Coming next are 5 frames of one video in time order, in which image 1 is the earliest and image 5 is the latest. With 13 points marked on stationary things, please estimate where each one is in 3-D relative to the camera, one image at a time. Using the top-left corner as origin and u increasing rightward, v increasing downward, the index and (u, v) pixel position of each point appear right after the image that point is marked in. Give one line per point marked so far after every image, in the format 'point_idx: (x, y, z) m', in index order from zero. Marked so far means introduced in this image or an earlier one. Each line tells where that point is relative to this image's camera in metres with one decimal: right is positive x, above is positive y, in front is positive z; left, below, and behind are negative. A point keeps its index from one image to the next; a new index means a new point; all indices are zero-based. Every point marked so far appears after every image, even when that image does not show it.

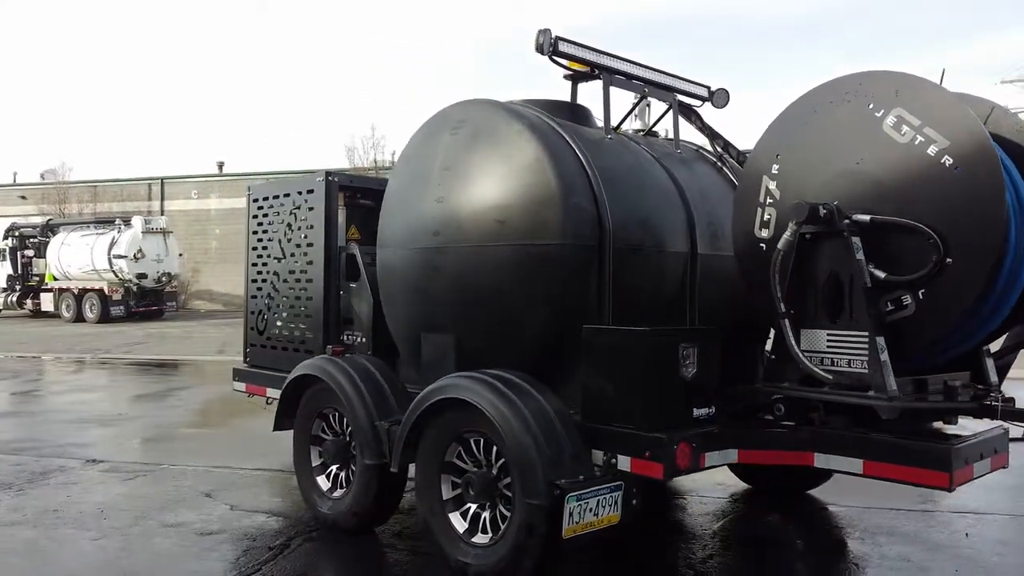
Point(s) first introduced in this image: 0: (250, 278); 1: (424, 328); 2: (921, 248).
0: (-2.1, +0.1, +6.5) m
1: (-0.5, -0.2, +4.6) m
2: (+1.8, +0.2, +3.5) m
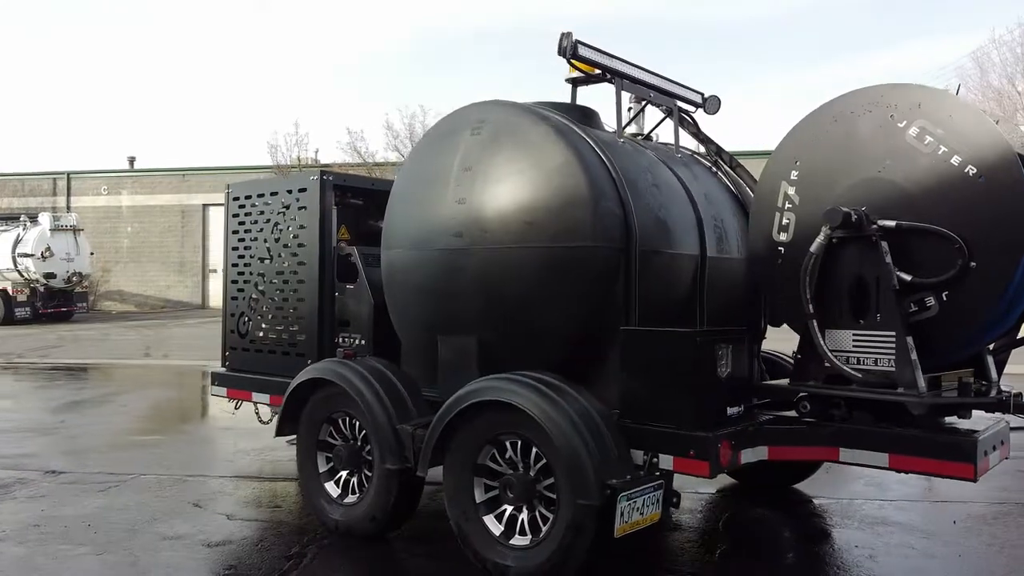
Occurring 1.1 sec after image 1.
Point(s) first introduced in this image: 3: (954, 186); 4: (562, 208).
0: (-2.1, +0.1, +6.3) m
1: (-0.4, -0.2, +4.6) m
2: (+2.0, +0.2, +3.7) m
3: (+2.0, +0.5, +3.7) m
4: (+0.3, +0.4, +4.2) m
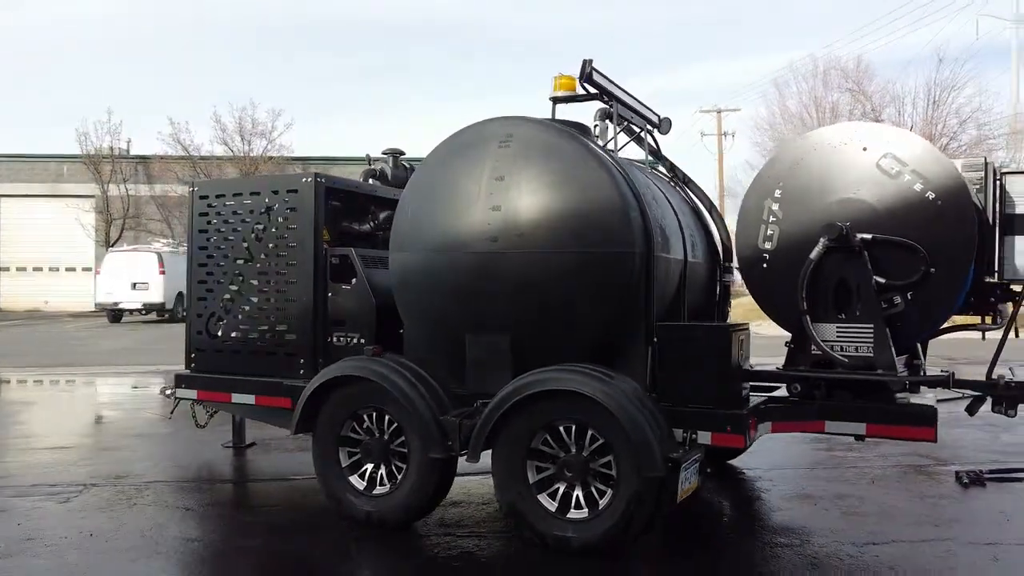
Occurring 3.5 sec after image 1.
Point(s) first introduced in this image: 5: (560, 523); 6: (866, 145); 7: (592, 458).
0: (-2.4, +0.1, +6.2) m
1: (-0.2, -0.2, +5.0) m
2: (+2.2, +0.2, +4.6) m
3: (+2.3, +0.4, +4.6) m
4: (+0.5, +0.4, +4.7) m
5: (+0.3, -1.2, +4.3) m
6: (+2.1, +0.8, +4.8) m
7: (+0.4, -0.9, +4.3) m
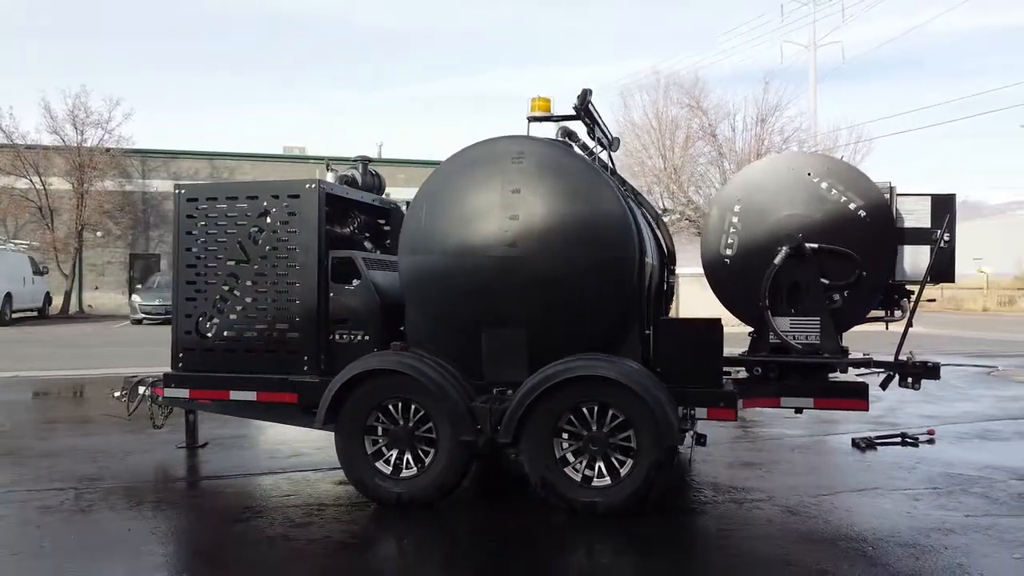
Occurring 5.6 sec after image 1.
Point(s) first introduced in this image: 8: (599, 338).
0: (-2.5, +0.1, +6.3) m
1: (-0.2, -0.2, +5.5) m
2: (+2.3, +0.2, +5.7) m
3: (+2.4, +0.4, +5.7) m
4: (+0.6, +0.4, +5.4) m
5: (+0.4, -1.2, +5.0) m
6: (+2.1, +0.8, +5.9) m
7: (+0.6, -0.9, +5.1) m
8: (+0.6, -0.3, +5.5) m
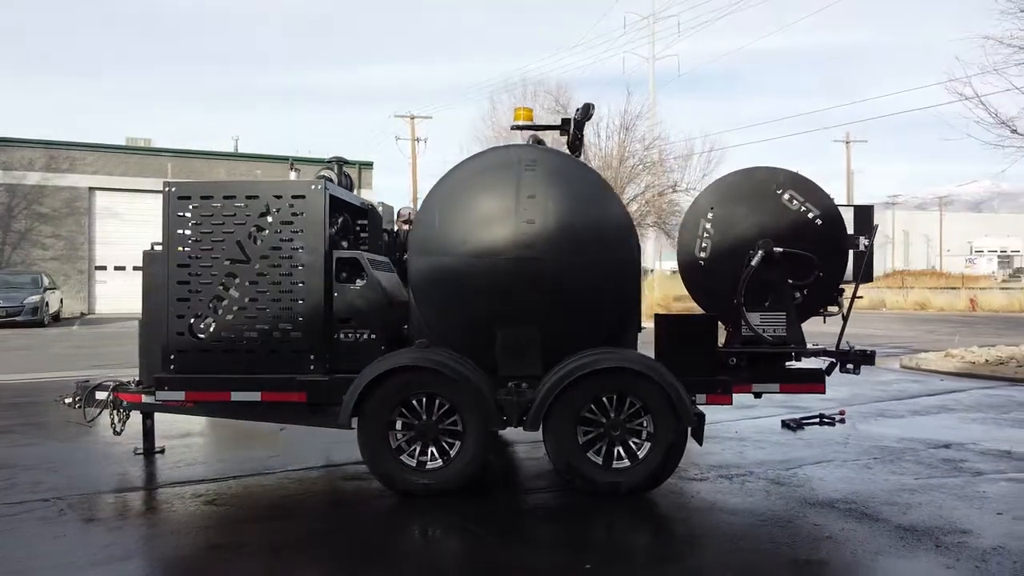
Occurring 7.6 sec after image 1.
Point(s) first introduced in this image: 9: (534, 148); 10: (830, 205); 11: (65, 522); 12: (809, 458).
0: (-2.5, +0.1, +6.1) m
1: (-0.1, -0.2, +5.9) m
2: (+2.3, +0.2, +6.5) m
3: (+2.4, +0.5, +6.6) m
4: (+0.7, +0.4, +5.9) m
5: (+0.6, -1.2, +5.5) m
6: (+2.1, +0.8, +6.7) m
7: (+0.8, -0.9, +5.5) m
8: (+0.6, -0.3, +6.0) m
9: (+0.1, +1.0, +6.0) m
10: (+2.5, +0.7, +6.7) m
11: (-3.0, -1.5, +5.4) m
12: (+2.4, -1.4, +6.7) m
